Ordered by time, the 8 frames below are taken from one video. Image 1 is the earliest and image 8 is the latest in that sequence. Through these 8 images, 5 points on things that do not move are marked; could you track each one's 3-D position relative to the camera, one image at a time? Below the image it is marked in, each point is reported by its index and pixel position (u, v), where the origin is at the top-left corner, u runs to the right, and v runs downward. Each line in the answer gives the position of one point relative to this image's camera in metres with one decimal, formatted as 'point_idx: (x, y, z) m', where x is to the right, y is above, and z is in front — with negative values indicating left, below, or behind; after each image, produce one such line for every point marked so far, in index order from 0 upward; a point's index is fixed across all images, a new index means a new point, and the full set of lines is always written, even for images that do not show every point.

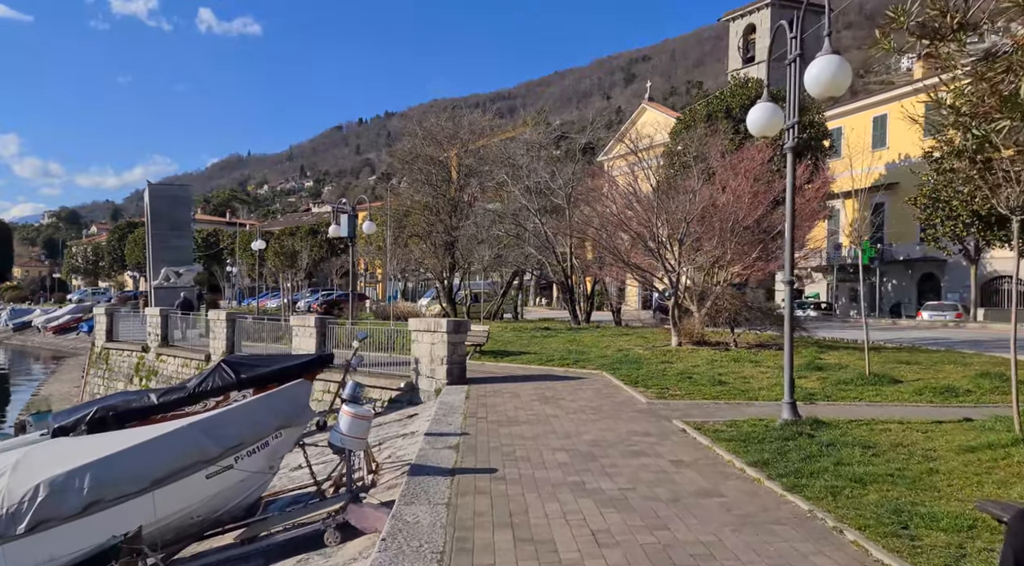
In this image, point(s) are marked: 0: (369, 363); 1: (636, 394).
0: (-2.7, -1.5, +15.7) m
1: (+1.7, -1.6, +11.6) m
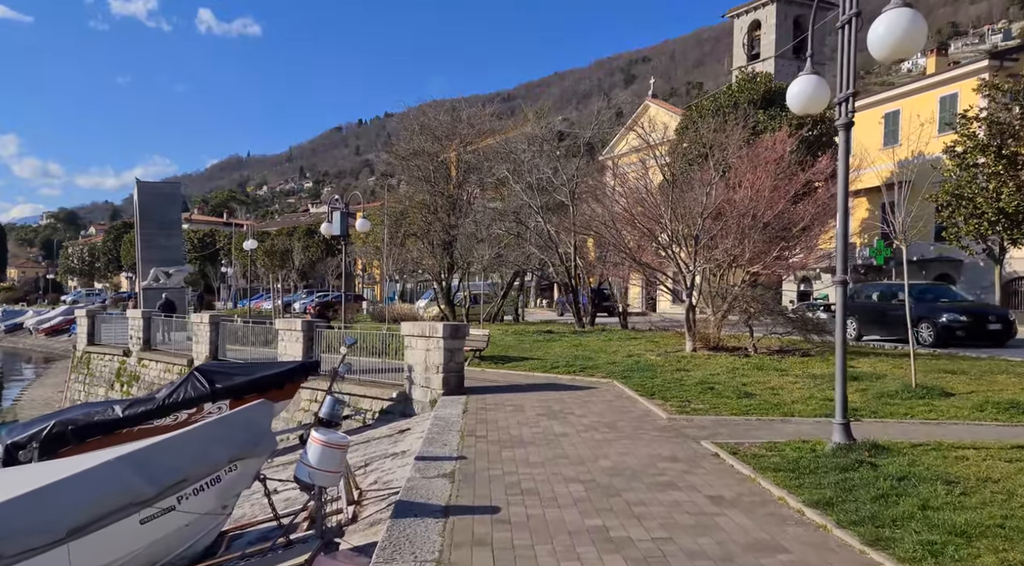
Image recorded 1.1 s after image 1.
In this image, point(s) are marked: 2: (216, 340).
0: (-2.6, -1.5, +14.4) m
1: (+1.8, -1.6, +10.4) m
2: (-6.9, -1.4, +19.5) m
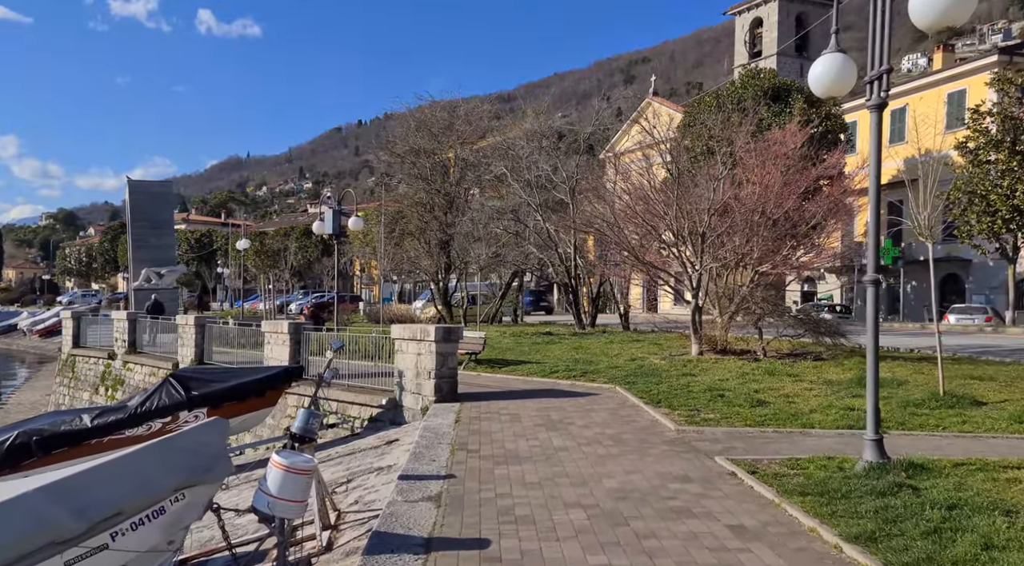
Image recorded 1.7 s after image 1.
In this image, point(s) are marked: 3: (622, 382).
0: (-2.7, -1.5, +13.7) m
1: (+1.7, -1.6, +9.7) m
2: (-7.0, -1.4, +18.7) m
3: (+1.7, -1.6, +13.2) m
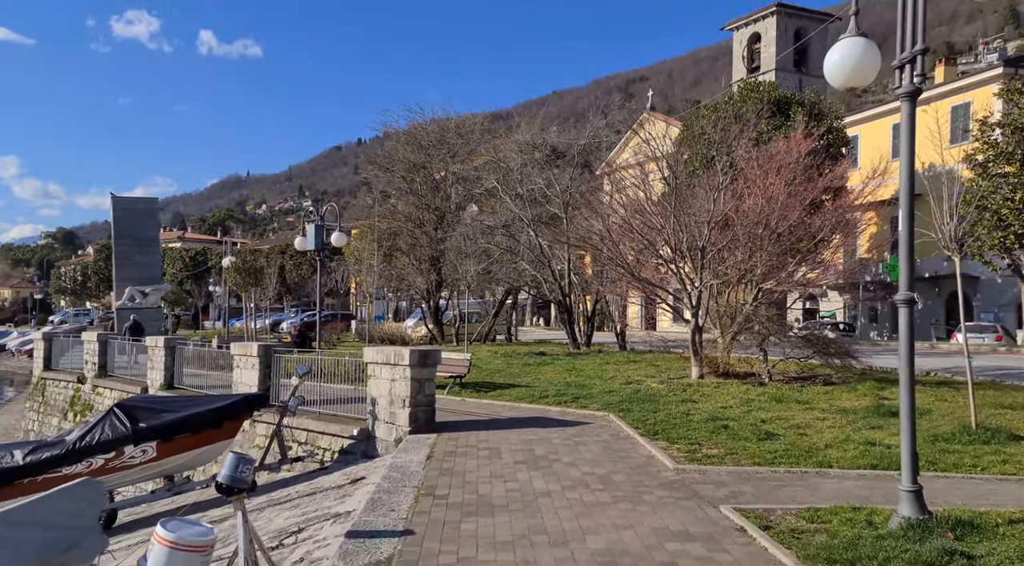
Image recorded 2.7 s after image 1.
0: (-2.9, -1.8, +12.6) m
1: (+1.5, -1.8, +8.6) m
2: (-7.2, -1.8, +17.6) m
3: (+1.5, -1.8, +12.2) m
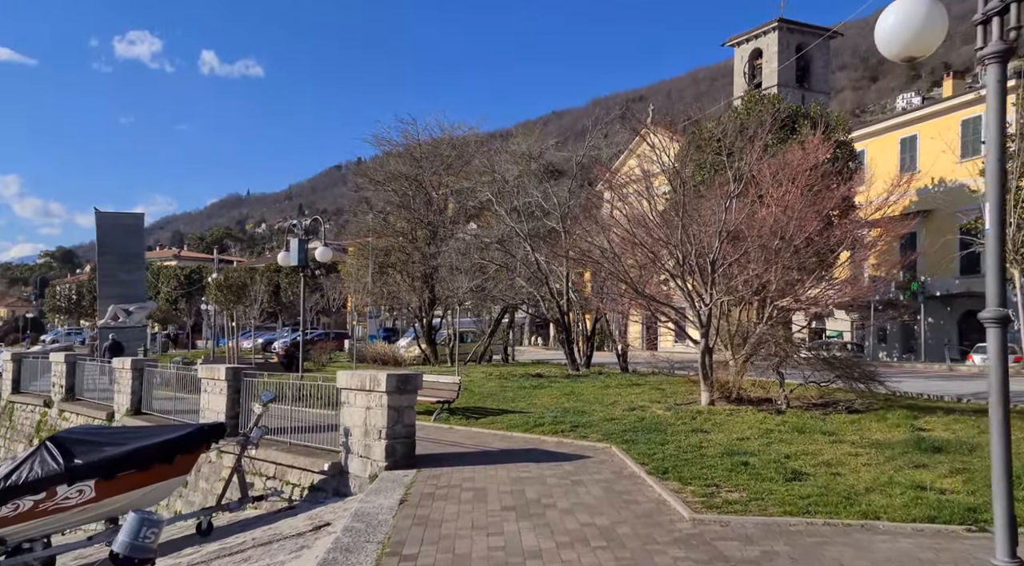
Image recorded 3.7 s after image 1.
0: (-3.0, -2.1, +11.4) m
1: (+1.4, -1.9, +7.4) m
2: (-7.3, -2.1, +16.4) m
3: (+1.4, -2.1, +10.9) m
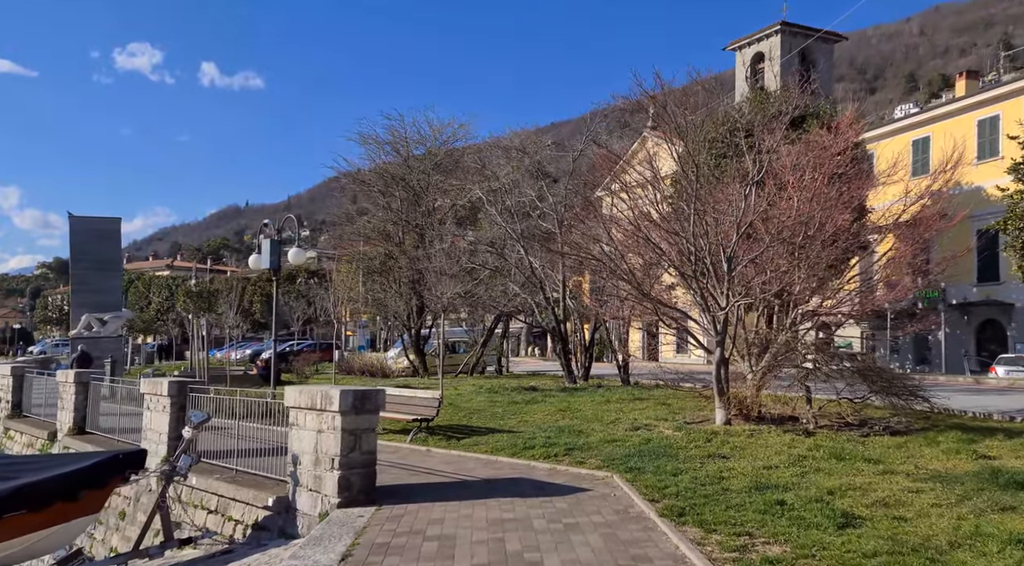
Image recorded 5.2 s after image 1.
0: (-3.2, -2.0, +9.6) m
1: (+1.2, -1.8, +5.6) m
2: (-7.5, -2.2, +14.6) m
3: (+1.2, -2.0, +9.2) m
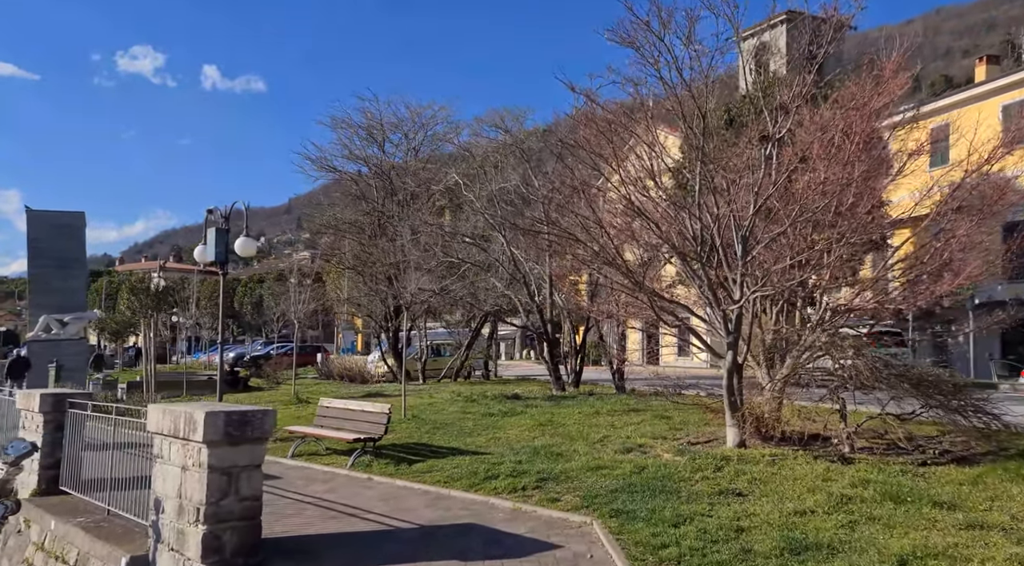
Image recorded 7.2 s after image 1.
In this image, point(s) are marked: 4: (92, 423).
0: (-3.7, -1.9, +7.4) m
1: (+0.8, -1.7, +3.4) m
2: (-7.9, -2.0, +12.4) m
3: (+0.8, -1.9, +7.0) m
4: (-4.2, -1.4, +8.3) m
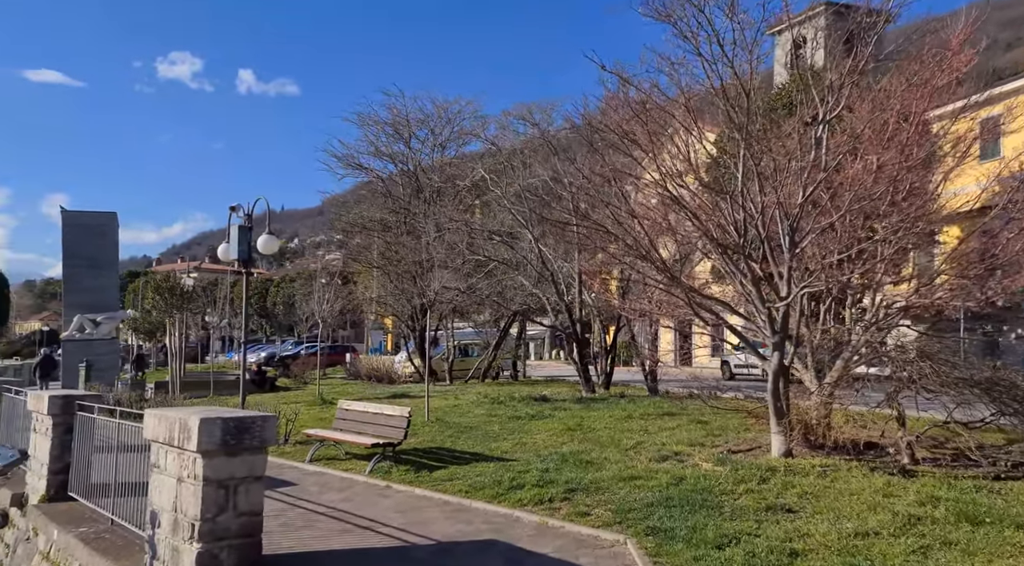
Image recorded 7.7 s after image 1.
0: (-3.4, -1.9, +6.9) m
1: (+0.8, -1.6, +2.8) m
2: (-7.5, -2.0, +12.1) m
3: (+1.0, -1.9, +6.3) m
4: (-4.0, -1.4, +7.9) m
